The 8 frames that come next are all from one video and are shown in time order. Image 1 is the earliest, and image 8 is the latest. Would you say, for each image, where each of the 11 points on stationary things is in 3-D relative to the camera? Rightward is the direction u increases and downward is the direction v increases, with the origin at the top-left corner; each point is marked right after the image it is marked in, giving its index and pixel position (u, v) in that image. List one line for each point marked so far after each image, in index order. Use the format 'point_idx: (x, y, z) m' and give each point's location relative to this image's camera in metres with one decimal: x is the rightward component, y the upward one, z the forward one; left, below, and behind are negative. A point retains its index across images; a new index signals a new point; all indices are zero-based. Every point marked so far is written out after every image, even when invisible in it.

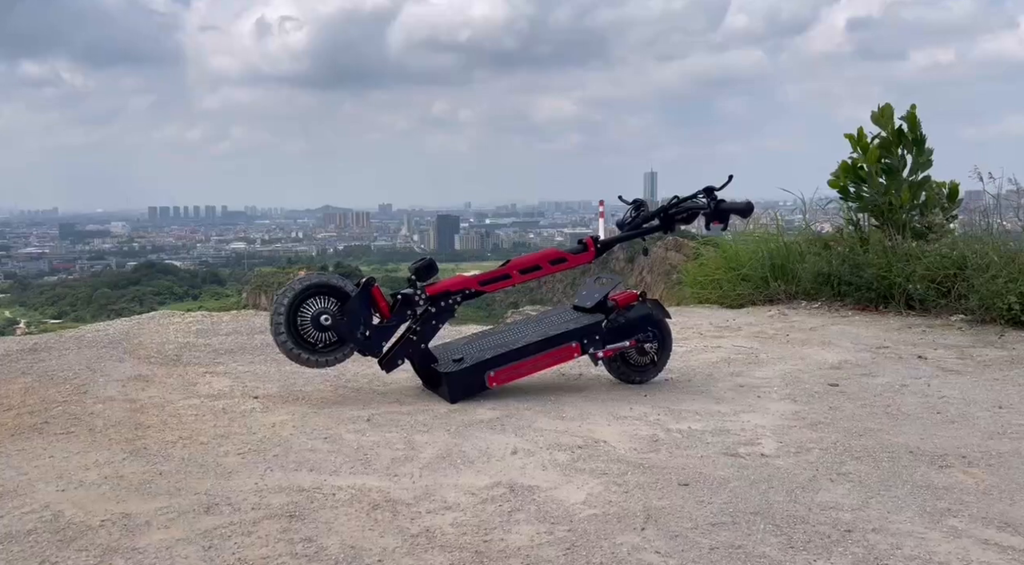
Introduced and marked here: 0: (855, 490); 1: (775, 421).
0: (+1.5, -0.9, +4.5) m
1: (+1.5, -0.8, +5.7) m
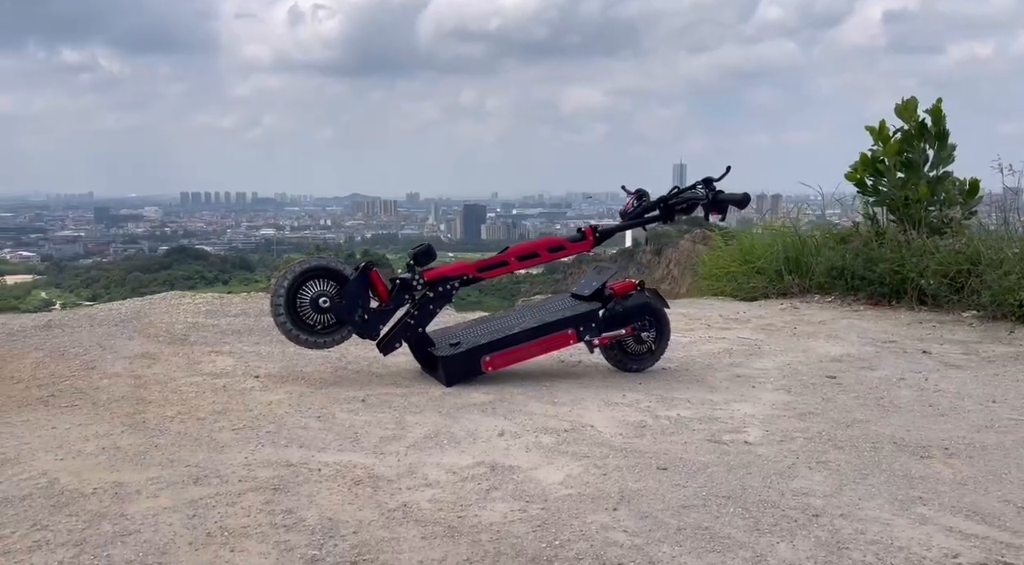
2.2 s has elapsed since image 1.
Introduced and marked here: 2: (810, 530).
0: (+1.4, -0.9, +4.6) m
1: (+1.4, -0.7, +5.8) m
2: (+1.1, -0.9, +3.9) m
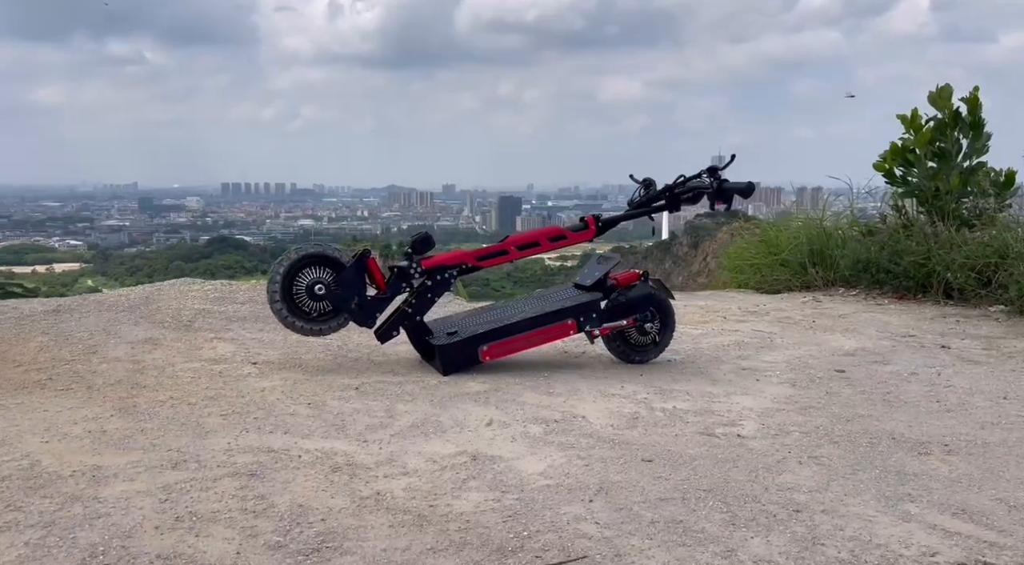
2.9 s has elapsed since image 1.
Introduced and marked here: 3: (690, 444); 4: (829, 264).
0: (+1.3, -0.8, +4.5) m
1: (+1.4, -0.7, +5.7) m
2: (+1.0, -0.9, +3.8) m
3: (+0.8, -0.8, +4.9) m
4: (+3.4, +0.2, +11.2) m
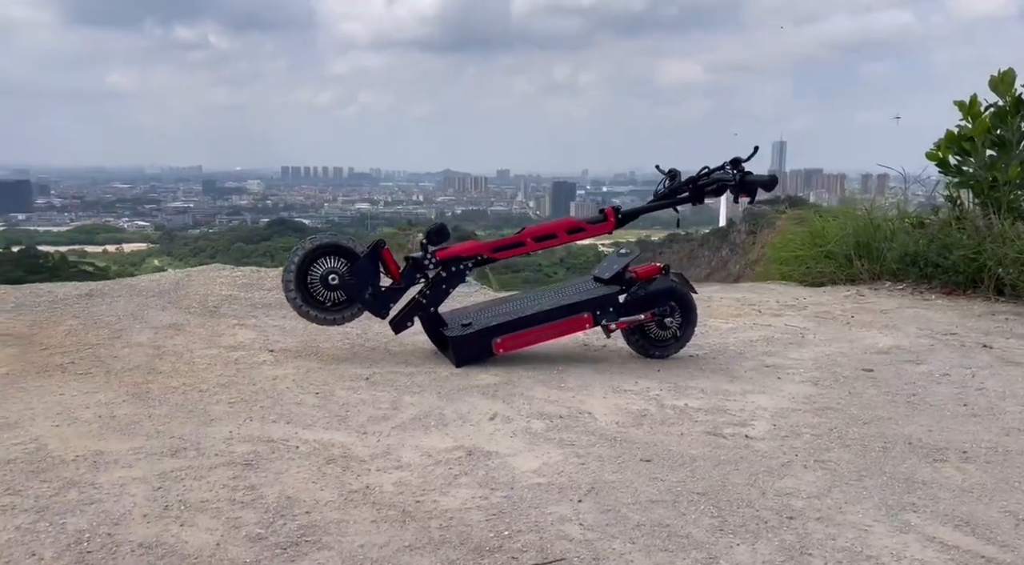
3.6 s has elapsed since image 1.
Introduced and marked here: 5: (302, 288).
0: (+1.3, -0.8, +4.4) m
1: (+1.4, -0.6, +5.5) m
2: (+1.0, -0.9, +3.8) m
3: (+0.8, -0.7, +4.8) m
4: (+3.8, +0.3, +10.9) m
5: (-1.2, 0.0, +5.8) m
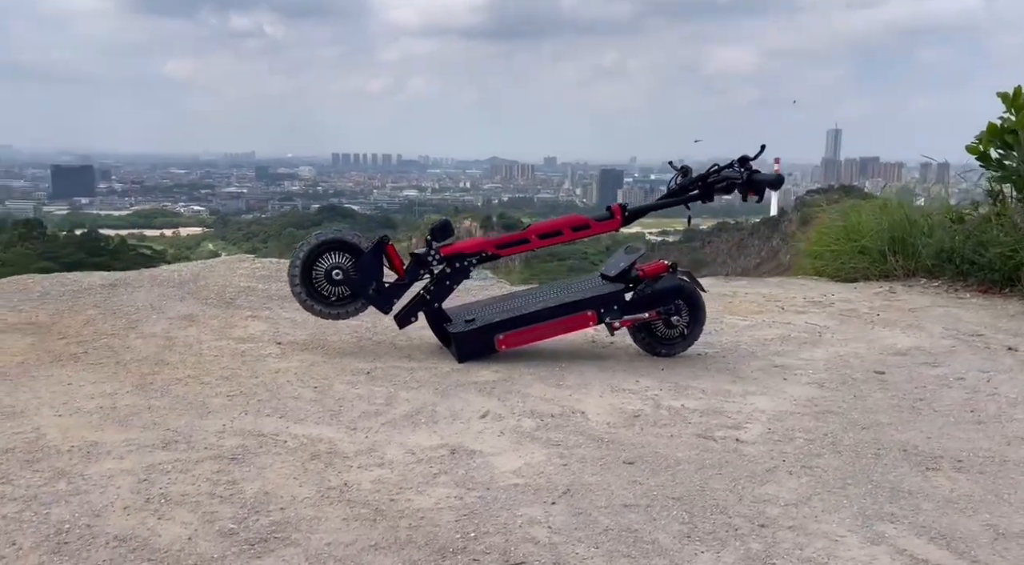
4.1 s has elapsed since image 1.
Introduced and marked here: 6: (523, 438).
0: (+1.2, -0.8, +4.3) m
1: (+1.4, -0.7, +5.5) m
2: (+0.8, -0.9, +3.7) m
3: (+0.8, -0.8, +4.8) m
4: (+4.1, +0.3, +10.7) m
5: (-1.2, 0.0, +5.9) m
6: (+0.1, -0.7, +4.8) m
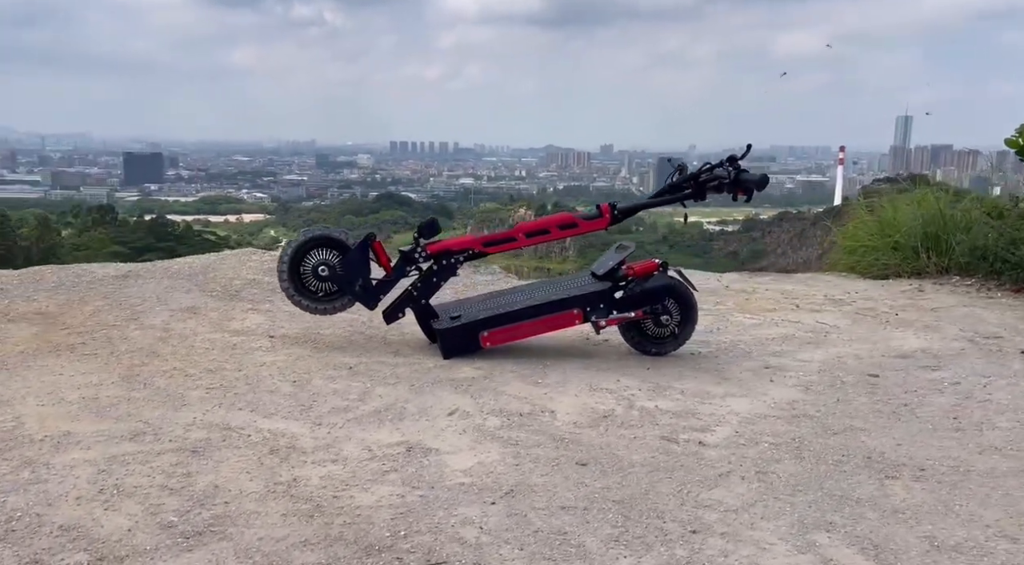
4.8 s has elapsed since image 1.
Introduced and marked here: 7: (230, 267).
0: (+1.0, -0.9, +4.3) m
1: (+1.3, -0.7, +5.4) m
2: (+0.6, -1.0, +3.7) m
3: (+0.6, -0.8, +4.8) m
4: (+4.4, +0.3, +10.5) m
5: (-1.3, 0.0, +6.0) m
6: (-0.1, -0.7, +4.8) m
7: (-2.1, +0.1, +7.8) m
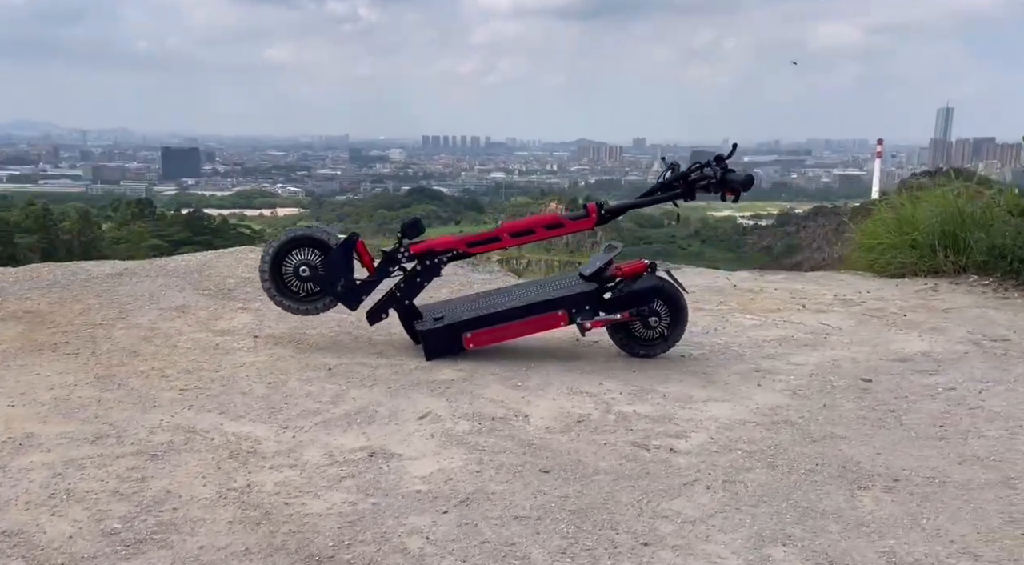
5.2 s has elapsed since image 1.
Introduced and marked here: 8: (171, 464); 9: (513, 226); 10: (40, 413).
0: (+0.8, -0.9, +4.2) m
1: (+1.2, -0.7, +5.3) m
2: (+0.4, -1.0, +3.6) m
3: (+0.4, -0.8, +4.7) m
4: (+4.5, +0.3, +10.2) m
5: (-1.4, 0.0, +6.0) m
6: (-0.3, -0.7, +4.7) m
7: (-2.1, +0.1, +7.8) m
8: (-1.4, -0.8, +4.4) m
9: (0.0, +0.3, +6.1) m
10: (-2.3, -0.6, +5.0) m
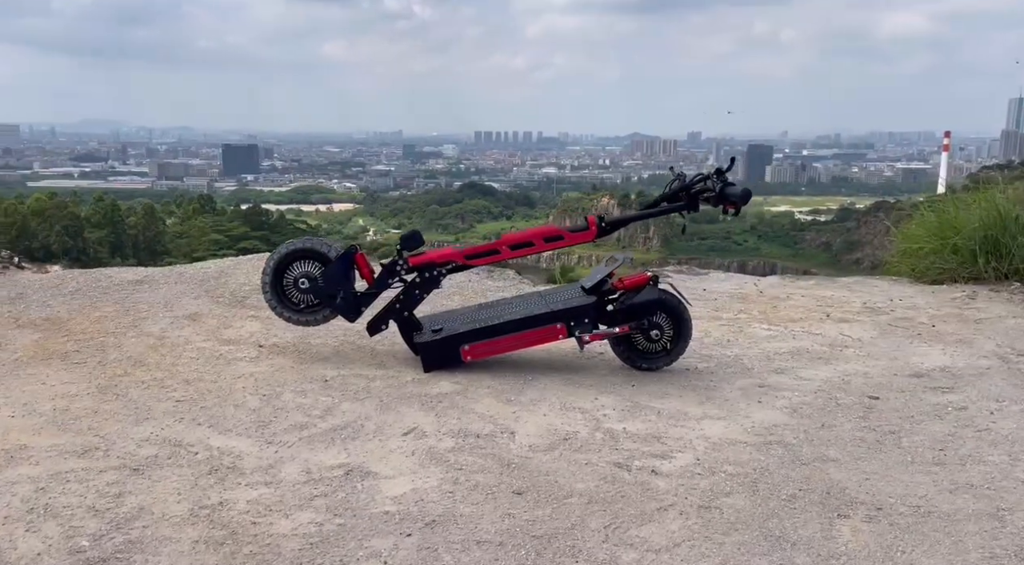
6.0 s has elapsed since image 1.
0: (+0.7, -1.0, +4.1) m
1: (+1.1, -0.8, +5.2) m
2: (+0.2, -1.1, +3.6) m
3: (+0.3, -0.9, +4.6) m
4: (+4.7, +0.3, +9.9) m
5: (-1.4, 0.0, +6.0) m
6: (-0.4, -0.8, +4.7) m
7: (-2.0, +0.1, +7.9) m
8: (-1.6, -0.8, +4.5) m
9: (0.0, +0.3, +6.0) m
10: (-2.3, -0.7, +5.1) m
